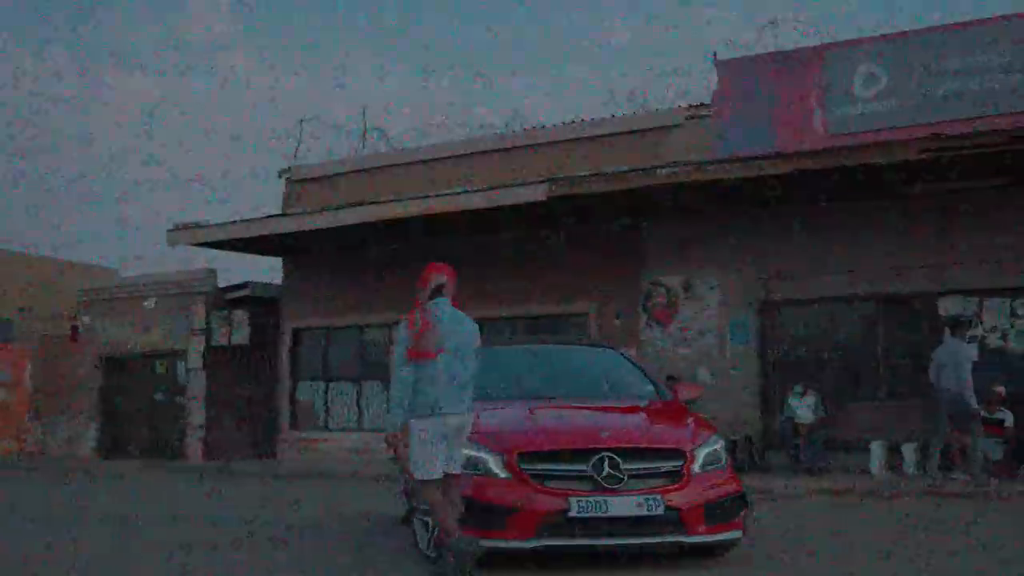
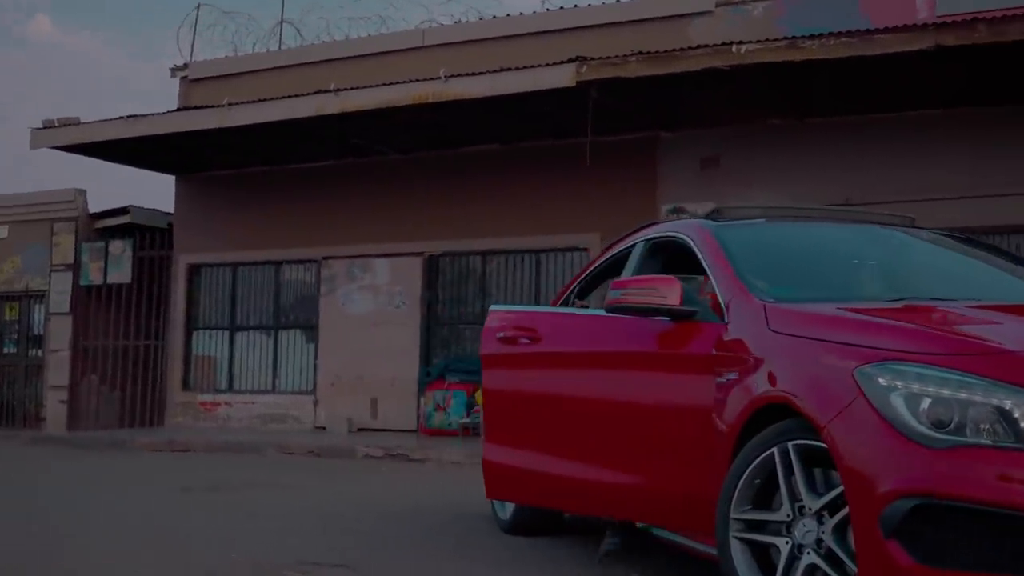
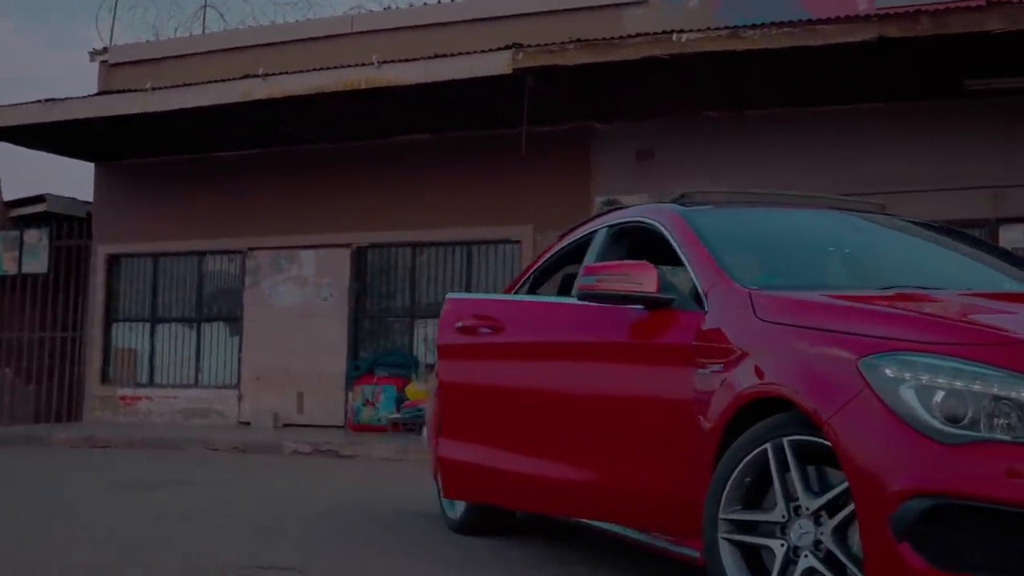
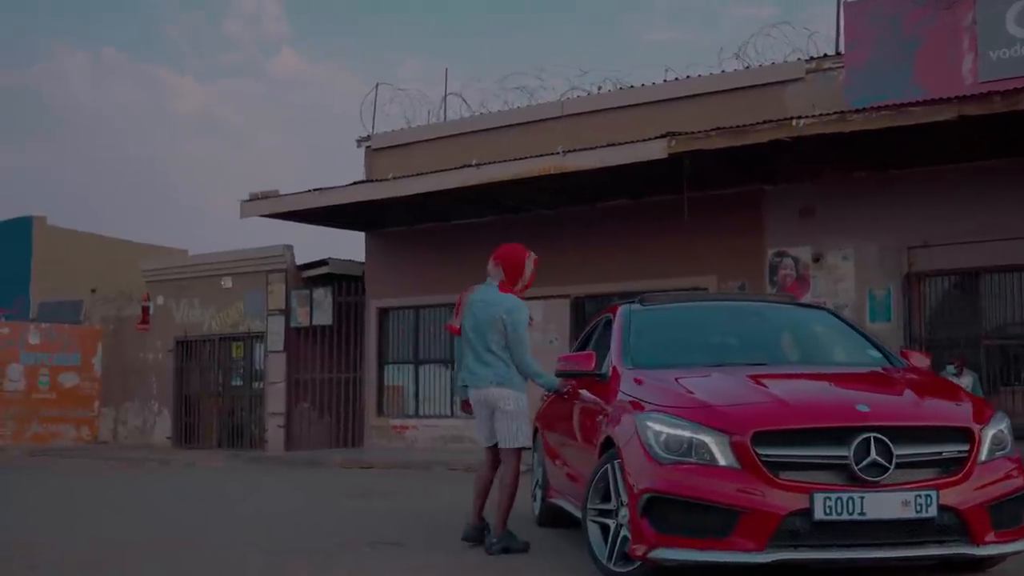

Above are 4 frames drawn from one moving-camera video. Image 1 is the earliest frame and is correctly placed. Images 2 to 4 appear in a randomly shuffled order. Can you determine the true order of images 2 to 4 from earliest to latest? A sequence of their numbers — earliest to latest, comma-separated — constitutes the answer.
4, 2, 3
